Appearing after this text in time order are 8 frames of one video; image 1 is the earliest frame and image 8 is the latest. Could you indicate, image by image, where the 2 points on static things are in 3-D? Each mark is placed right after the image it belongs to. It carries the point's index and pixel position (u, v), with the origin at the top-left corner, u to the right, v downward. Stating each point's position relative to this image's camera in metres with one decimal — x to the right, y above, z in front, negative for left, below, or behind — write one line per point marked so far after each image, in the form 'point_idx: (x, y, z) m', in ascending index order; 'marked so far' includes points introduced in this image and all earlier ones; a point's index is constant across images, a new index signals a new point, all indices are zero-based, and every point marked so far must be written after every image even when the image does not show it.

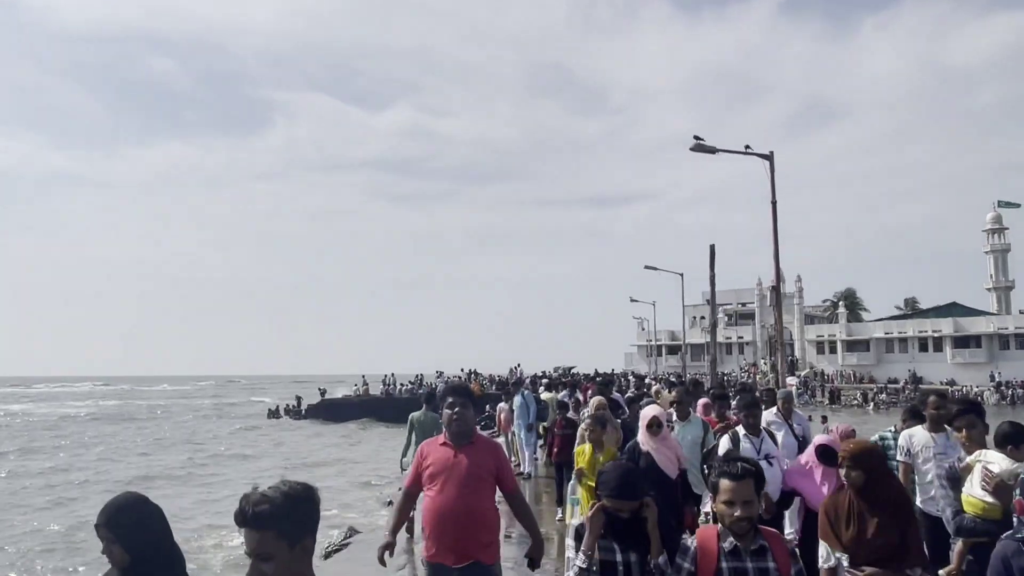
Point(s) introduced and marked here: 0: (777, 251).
0: (+3.8, +0.5, +11.9) m
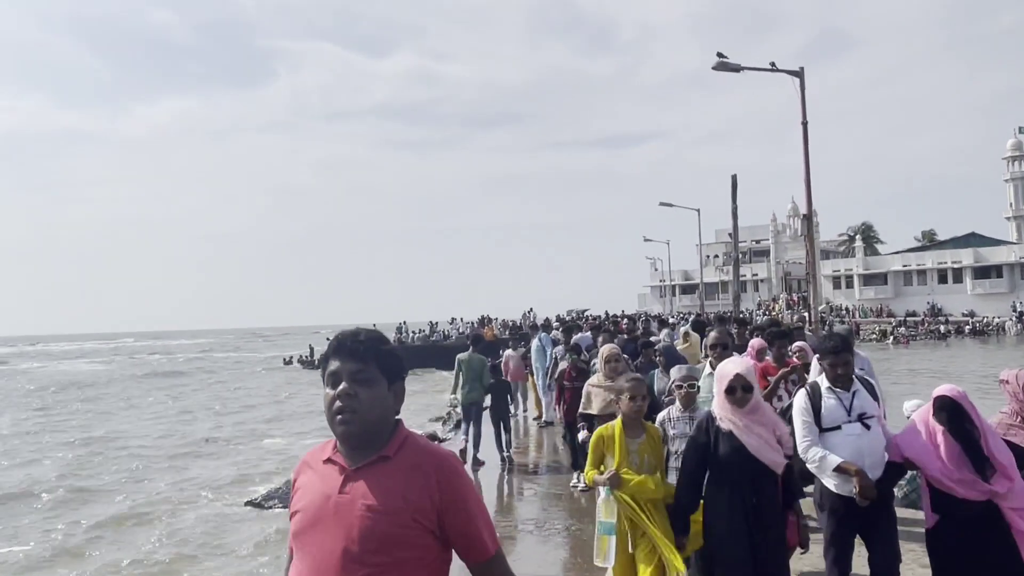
0: (+3.9, +1.4, +11.1) m
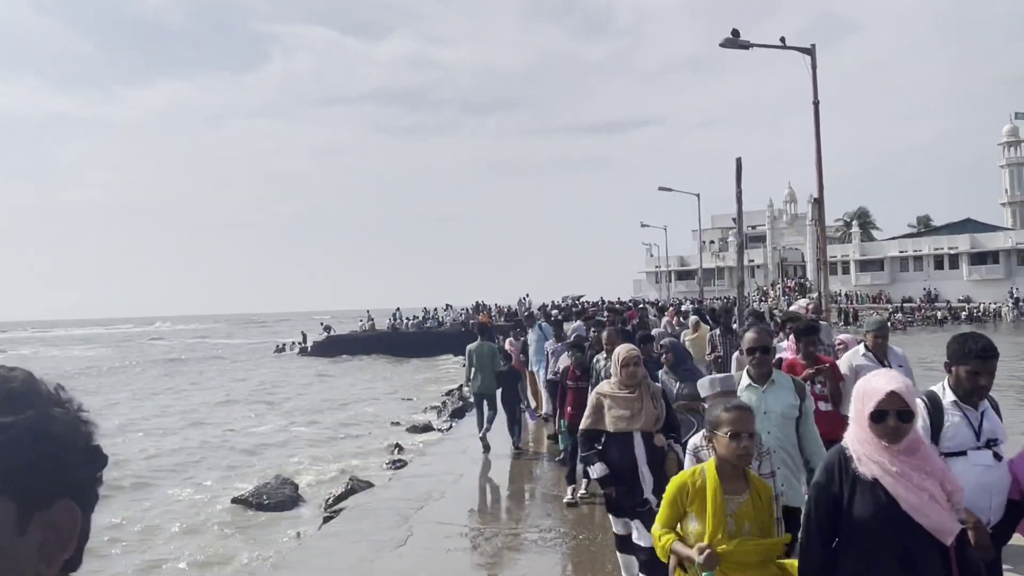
0: (+3.8, +1.6, +10.7) m
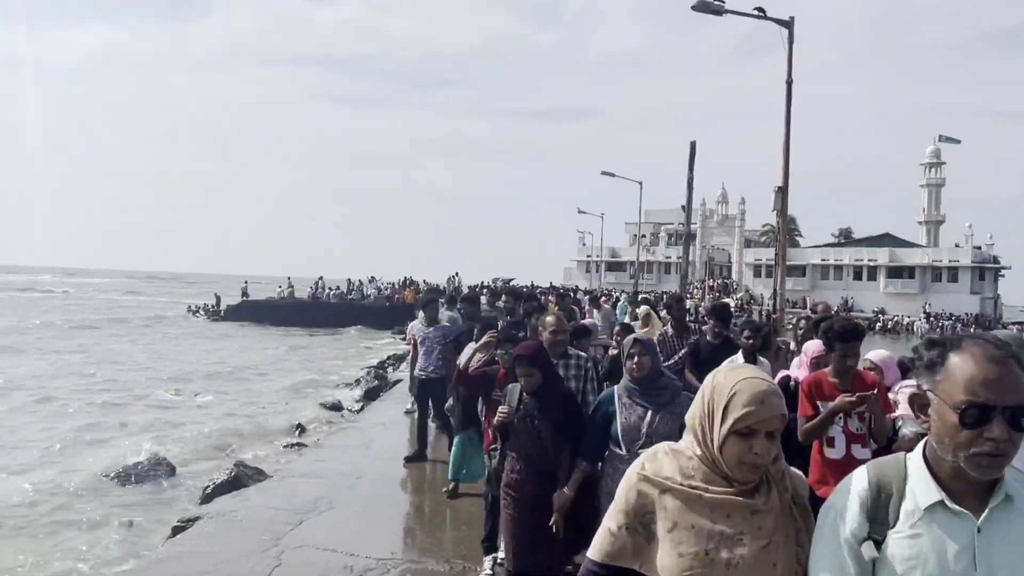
0: (+3.1, +1.6, +10.2) m
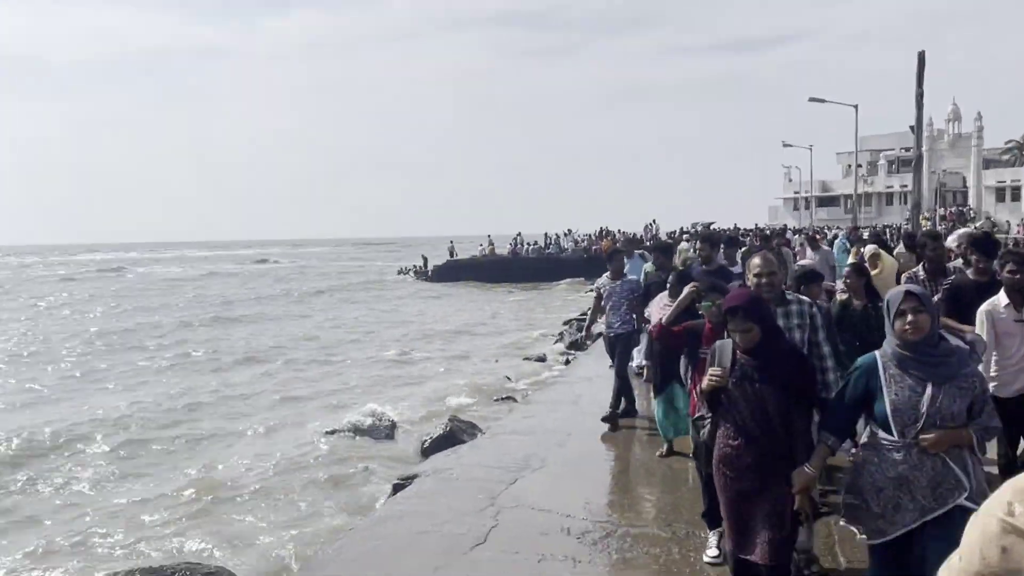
0: (+5.2, +2.4, +8.7) m
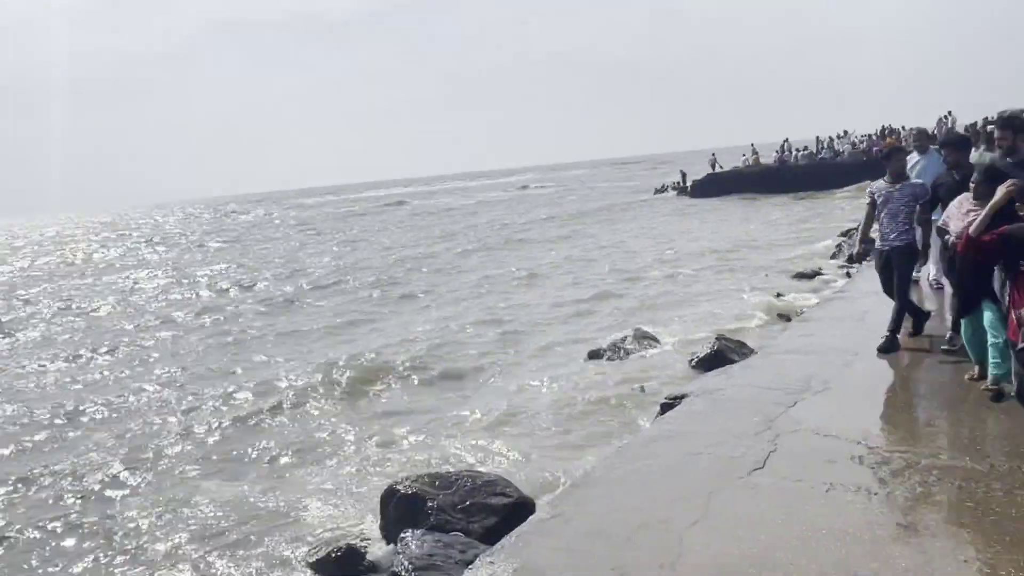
0: (+7.4, +3.3, +6.3) m
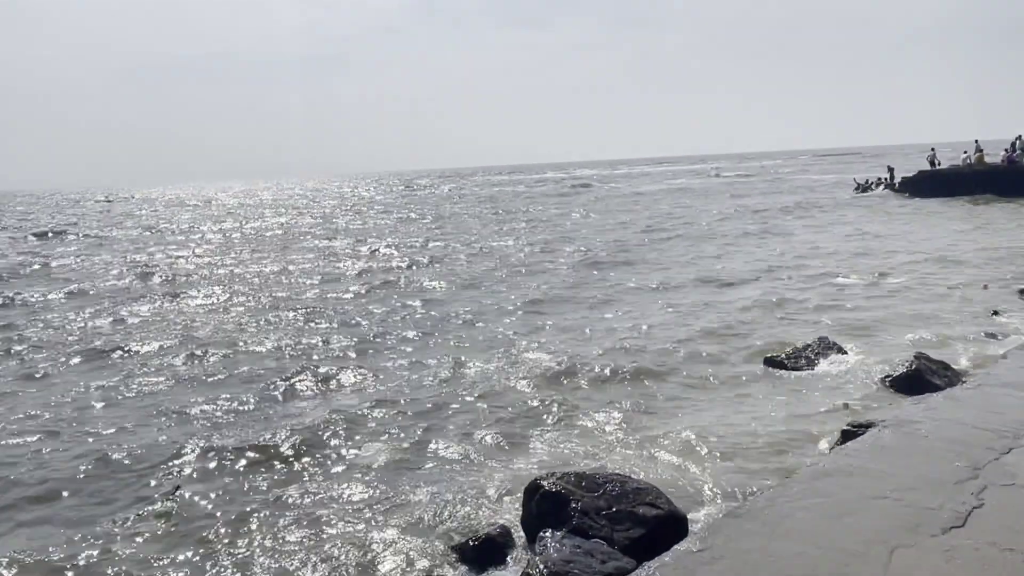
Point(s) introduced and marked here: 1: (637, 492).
0: (+8.6, +2.8, +4.3) m
1: (+0.7, -1.2, +5.0) m
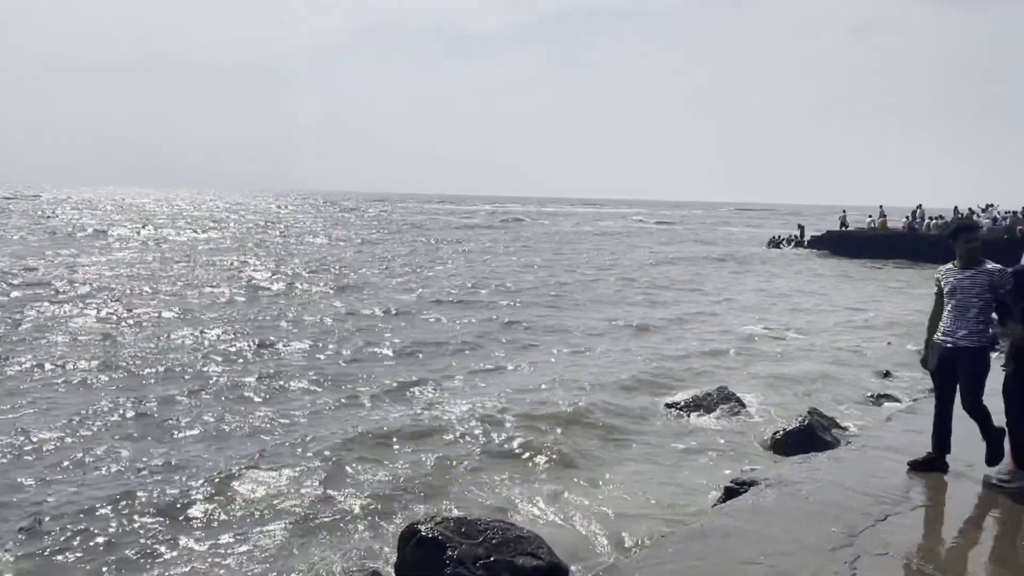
0: (+8.2, +2.0, +4.9) m
1: (0.0, -1.4, +4.8) m
